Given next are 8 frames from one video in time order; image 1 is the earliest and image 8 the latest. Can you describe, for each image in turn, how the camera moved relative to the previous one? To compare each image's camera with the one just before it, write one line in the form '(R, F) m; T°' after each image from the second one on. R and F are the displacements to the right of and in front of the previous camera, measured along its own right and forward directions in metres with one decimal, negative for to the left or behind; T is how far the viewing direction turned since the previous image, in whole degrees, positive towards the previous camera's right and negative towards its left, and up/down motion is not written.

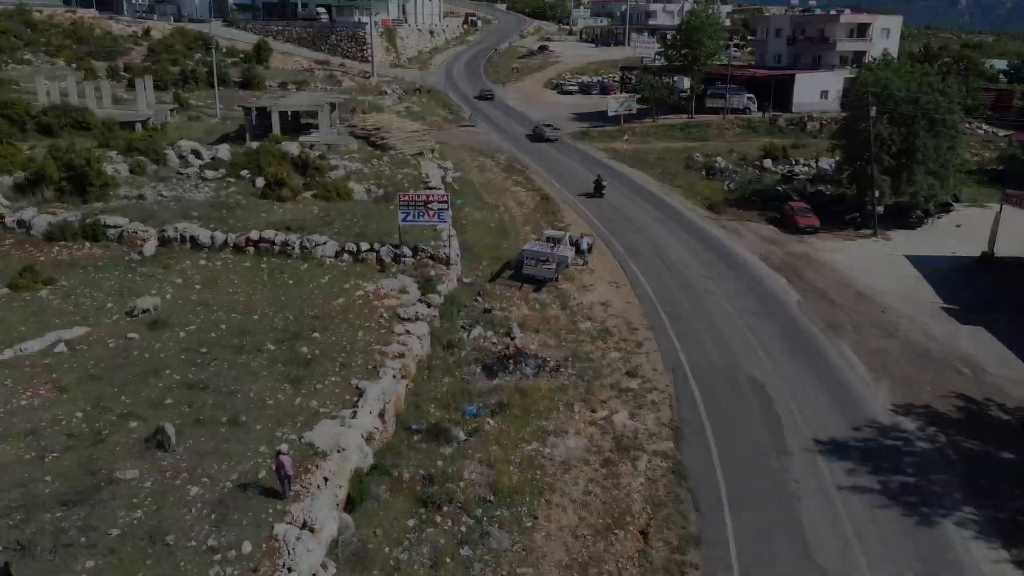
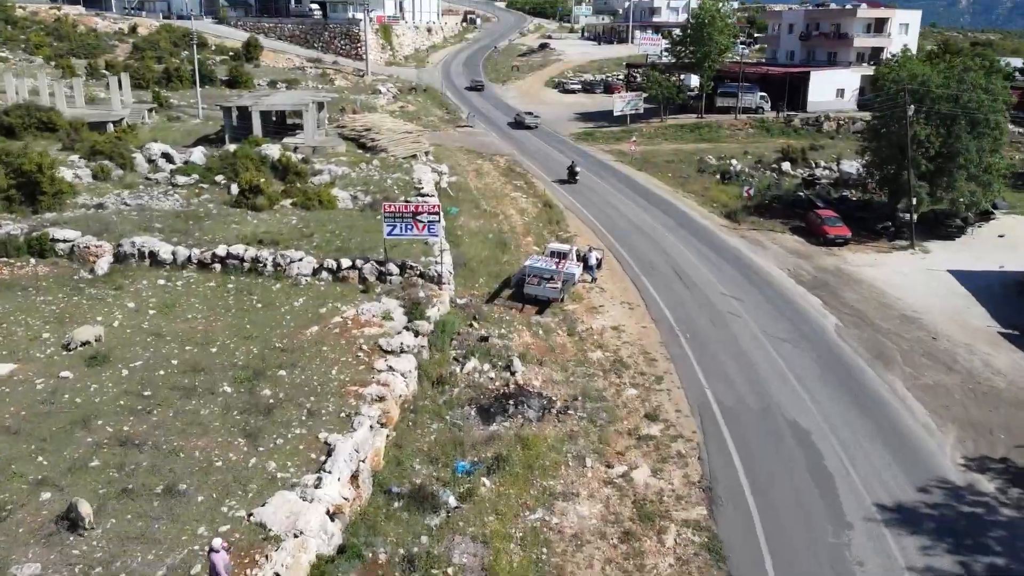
(0.0, +3.2) m; 0°
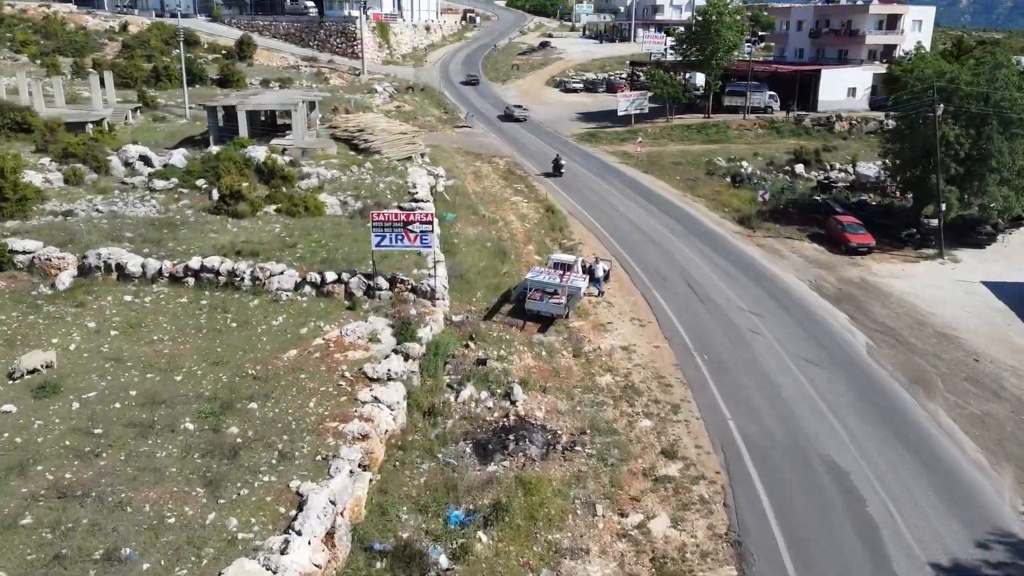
(0.0, +2.1) m; 0°
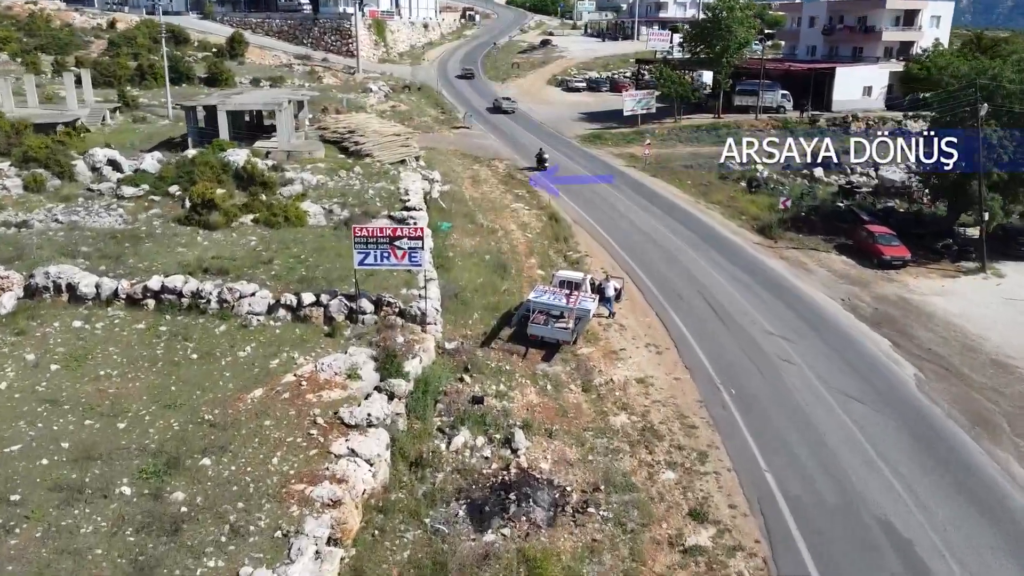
(0.0, +2.6) m; 0°
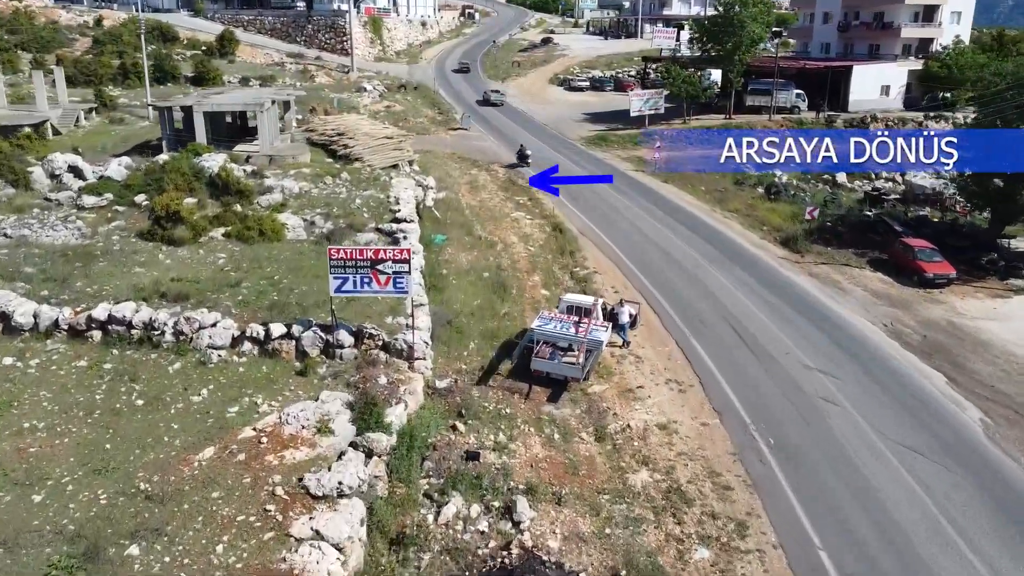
(0.0, +2.7) m; 0°
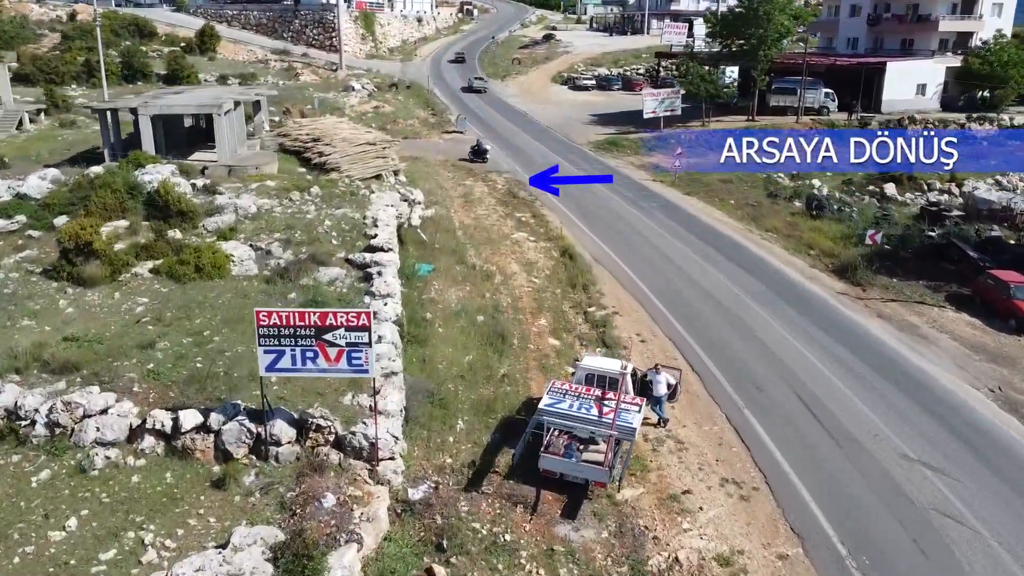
(0.0, +4.7) m; 0°
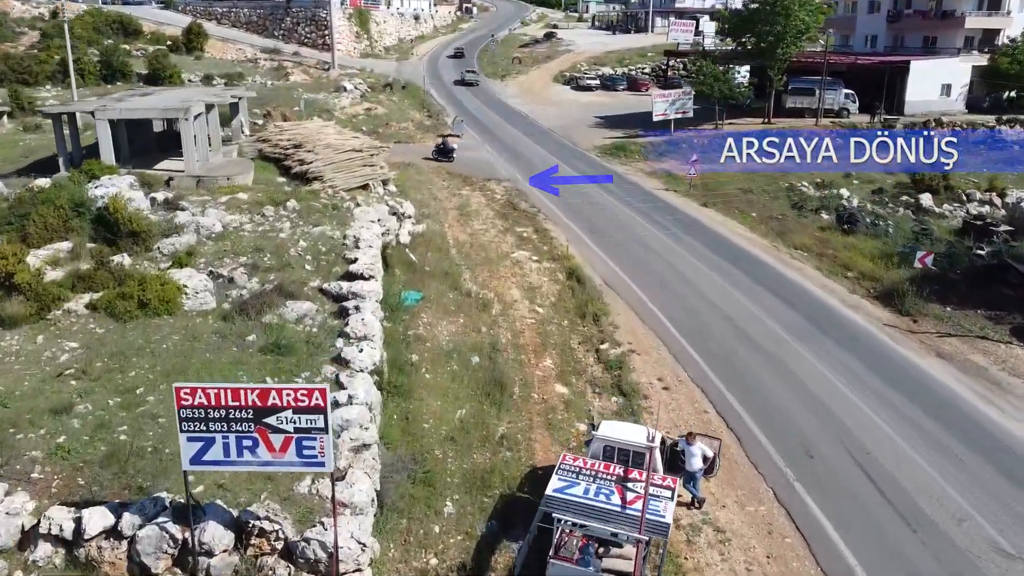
(0.0, +2.8) m; 0°
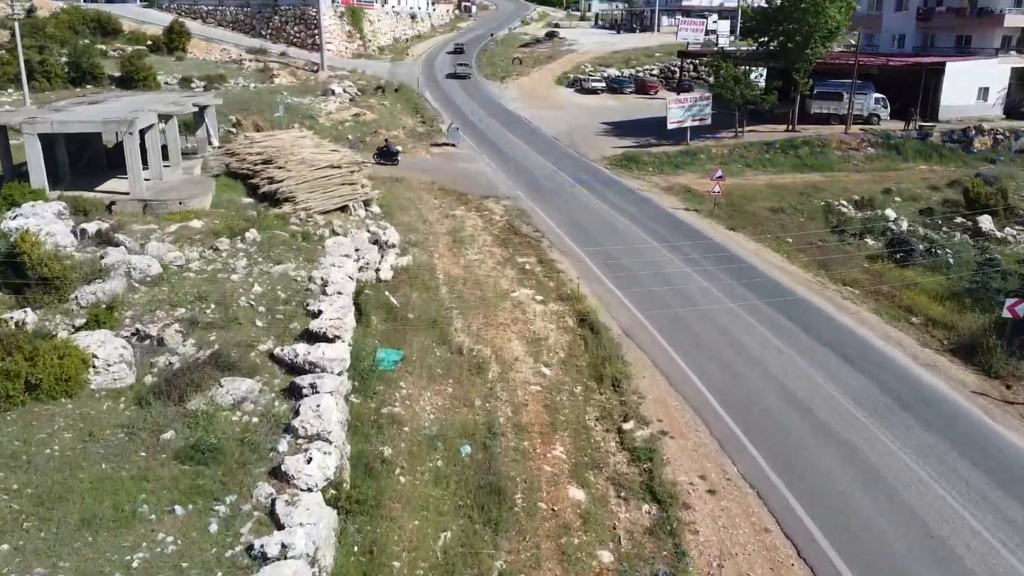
(0.0, +3.7) m; 0°
